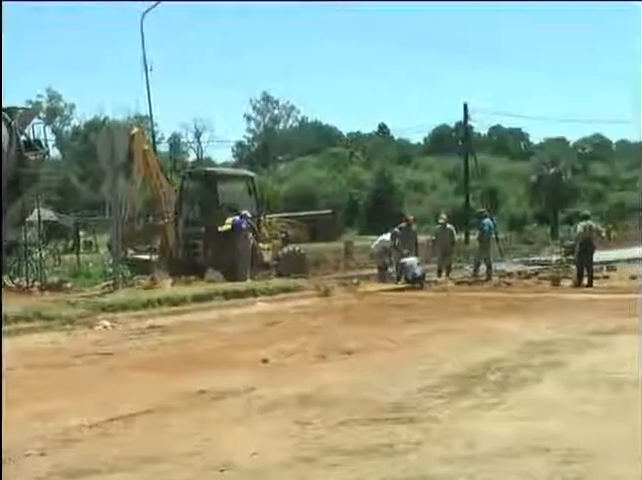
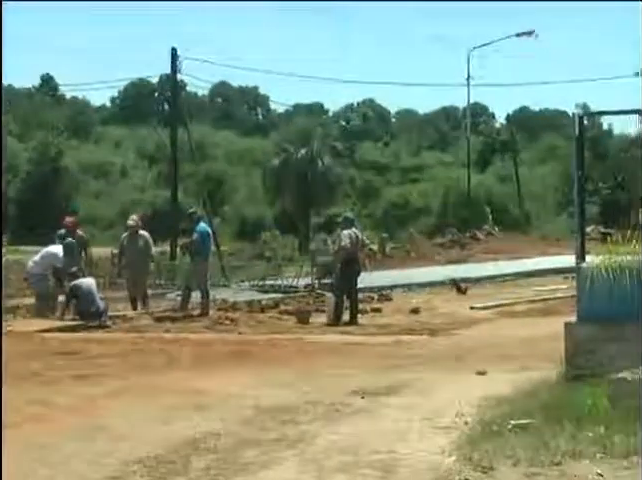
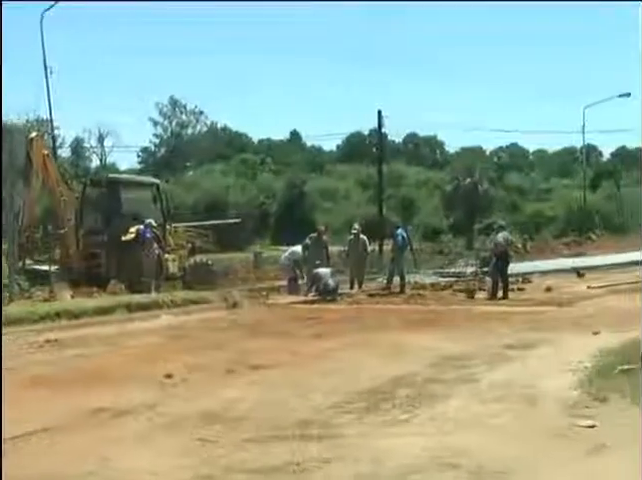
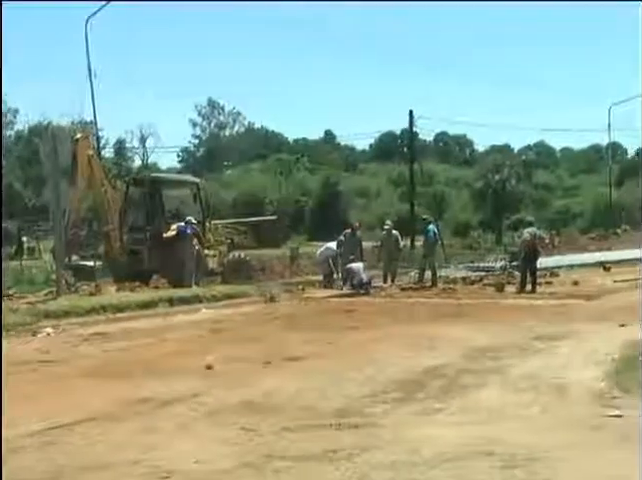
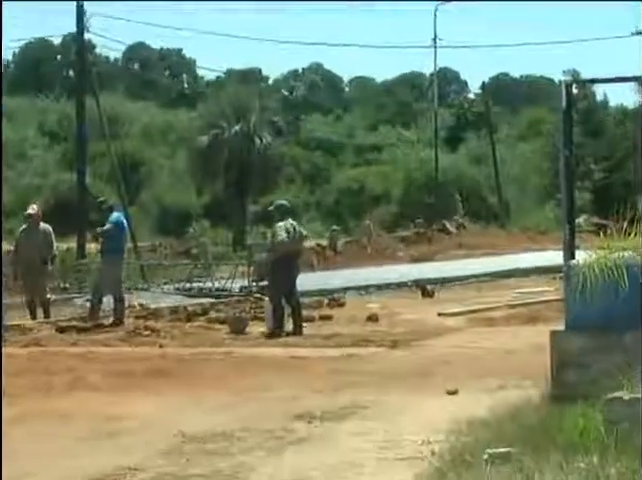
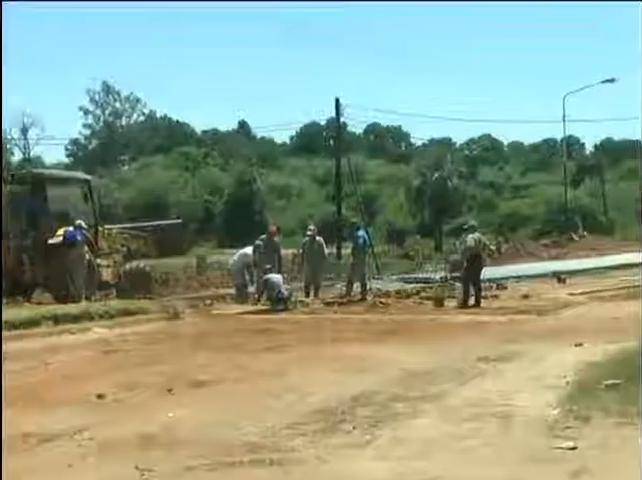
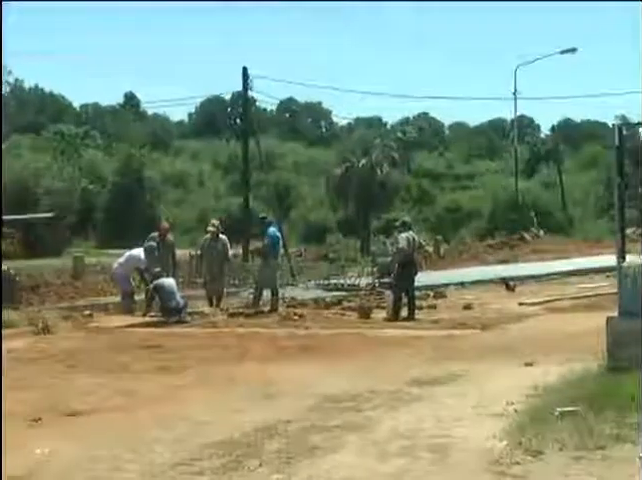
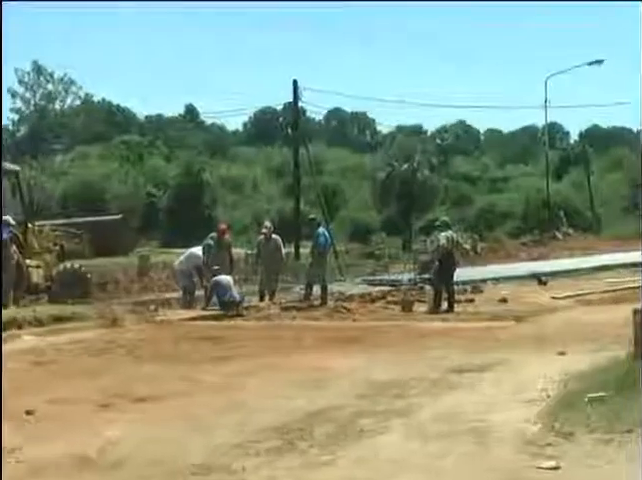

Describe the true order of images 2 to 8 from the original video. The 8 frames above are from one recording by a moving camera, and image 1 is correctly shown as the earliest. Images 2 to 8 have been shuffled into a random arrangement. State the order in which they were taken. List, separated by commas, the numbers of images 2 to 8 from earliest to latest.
4, 3, 6, 8, 7, 2, 5
